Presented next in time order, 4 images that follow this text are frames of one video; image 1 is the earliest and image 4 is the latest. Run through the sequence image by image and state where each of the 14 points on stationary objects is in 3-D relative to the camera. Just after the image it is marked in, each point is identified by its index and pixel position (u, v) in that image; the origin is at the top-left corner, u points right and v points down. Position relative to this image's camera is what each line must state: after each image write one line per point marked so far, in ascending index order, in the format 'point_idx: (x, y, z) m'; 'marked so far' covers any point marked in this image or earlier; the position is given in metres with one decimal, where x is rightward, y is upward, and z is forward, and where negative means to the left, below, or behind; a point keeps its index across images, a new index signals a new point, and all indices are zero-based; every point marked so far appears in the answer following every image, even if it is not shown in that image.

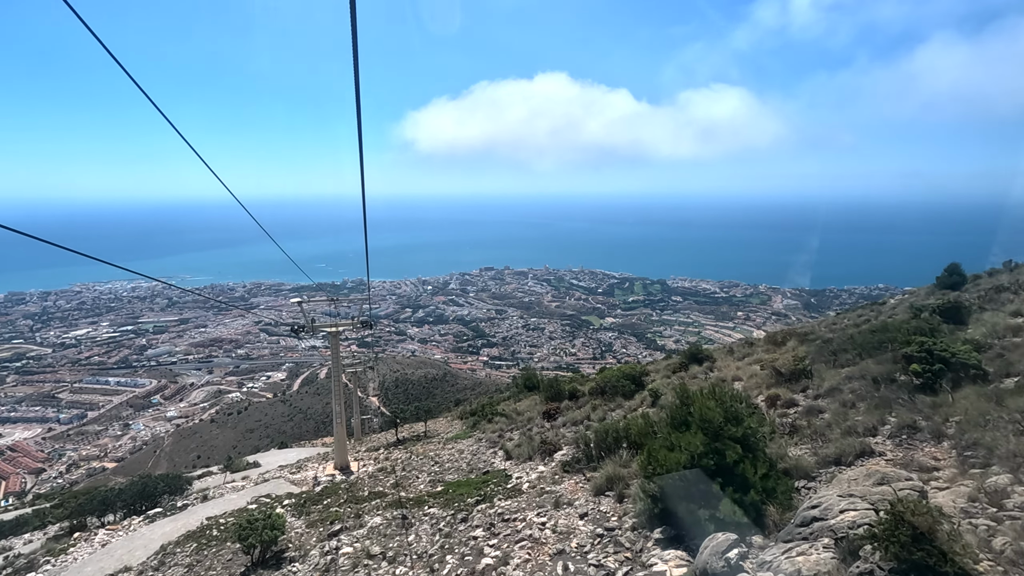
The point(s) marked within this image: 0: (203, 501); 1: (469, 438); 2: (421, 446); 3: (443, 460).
0: (-5.2, -3.6, +9.1) m
1: (-0.8, -2.8, +10.1) m
2: (-1.8, -3.1, +10.7) m
3: (-1.1, -2.7, +8.3) m
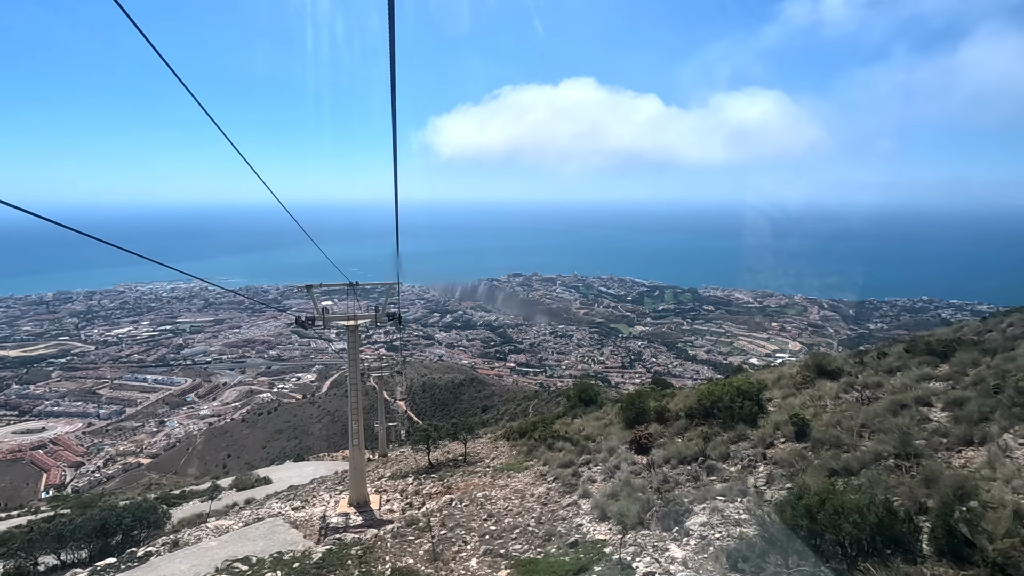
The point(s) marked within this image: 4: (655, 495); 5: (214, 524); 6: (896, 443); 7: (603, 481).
0: (-4.3, -3.3, +6.8) m
1: (+0.2, -2.6, +7.6) m
2: (-0.7, -2.9, +8.2) m
3: (-0.2, -2.4, +5.9) m
4: (+1.4, -2.0, +5.1) m
5: (-4.3, -3.4, +7.8) m
6: (+3.5, -1.4, +4.9) m
7: (+1.1, -2.2, +6.0) m
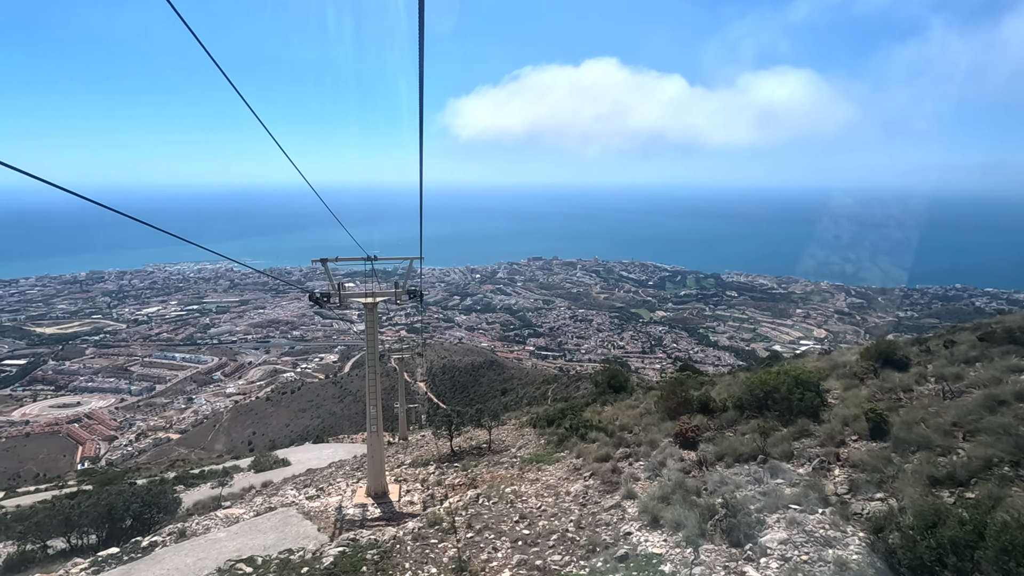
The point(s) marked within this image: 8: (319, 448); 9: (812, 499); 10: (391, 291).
0: (-3.9, -3.0, +6.3) m
1: (+0.6, -2.3, +6.9) m
2: (-0.3, -2.5, +7.6) m
3: (+0.2, -2.1, +5.2) m
4: (+1.7, -1.7, +4.4) m
5: (-3.9, -3.0, +7.4) m
6: (+3.8, -1.2, +4.1) m
7: (+1.4, -1.9, +5.4) m
8: (-5.8, -4.8, +16.2) m
9: (+2.3, -1.6, +4.1) m
10: (-2.1, -0.1, +9.5) m
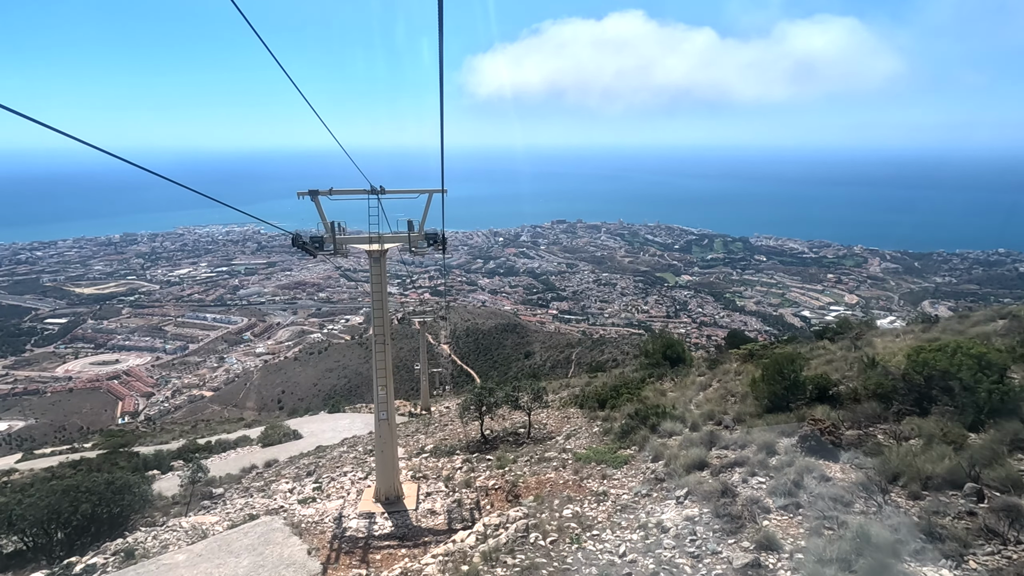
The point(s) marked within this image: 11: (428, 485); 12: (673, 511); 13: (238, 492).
0: (-3.4, -2.4, +4.8) m
1: (+1.1, -1.7, +5.1) m
2: (+0.2, -2.0, +5.9) m
3: (+0.6, -1.7, +3.5) m
4: (+2.1, -1.4, +2.5) m
5: (-3.3, -2.4, +5.8) m
6: (+4.2, -0.9, +2.1) m
7: (+1.8, -1.5, +3.5) m
8: (-4.9, -3.6, +14.8) m
9: (+2.7, -1.3, +2.2) m
10: (-1.5, +0.7, +7.6) m
11: (-0.9, -2.2, +6.2) m
12: (+1.2, -1.6, +4.0) m
13: (-4.0, -2.8, +7.7) m
